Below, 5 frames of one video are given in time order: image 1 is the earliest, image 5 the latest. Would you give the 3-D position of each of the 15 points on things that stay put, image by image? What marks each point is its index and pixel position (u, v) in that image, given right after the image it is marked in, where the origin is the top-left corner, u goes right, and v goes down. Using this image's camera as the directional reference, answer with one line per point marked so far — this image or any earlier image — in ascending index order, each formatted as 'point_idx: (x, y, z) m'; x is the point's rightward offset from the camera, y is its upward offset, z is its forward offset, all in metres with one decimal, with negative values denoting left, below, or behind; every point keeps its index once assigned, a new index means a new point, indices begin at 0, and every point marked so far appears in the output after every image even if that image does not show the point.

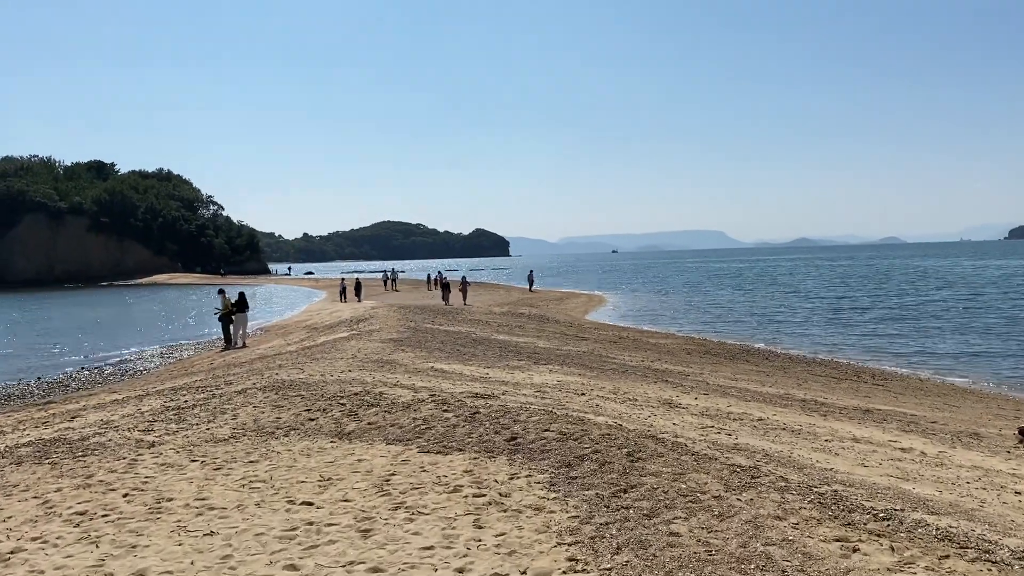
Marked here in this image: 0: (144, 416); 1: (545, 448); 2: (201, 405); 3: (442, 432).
0: (-4.4, -1.5, +9.6) m
1: (+0.3, -1.4, +6.9) m
2: (-3.9, -1.5, +10.1) m
3: (-0.7, -1.4, +7.8) m
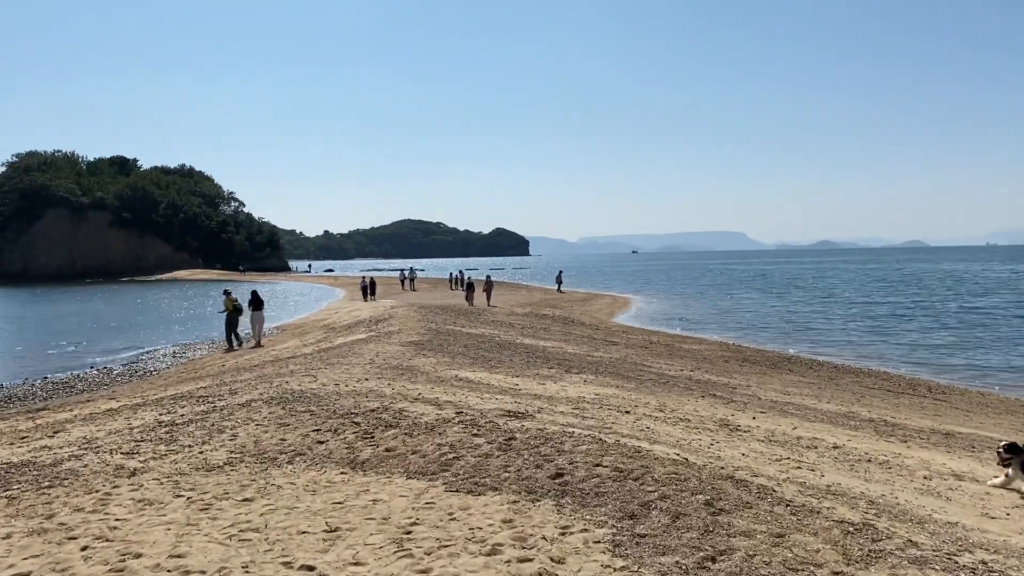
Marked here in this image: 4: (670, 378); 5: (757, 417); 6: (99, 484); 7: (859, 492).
0: (-4.0, -1.5, +8.5) m
1: (+0.6, -1.4, +5.7) m
2: (-3.5, -1.5, +8.9) m
3: (-0.3, -1.4, +6.6) m
4: (+2.9, -1.7, +15.2) m
5: (+3.2, -1.7, +10.4) m
6: (-3.2, -1.5, +6.4) m
7: (+2.6, -1.5, +6.1) m
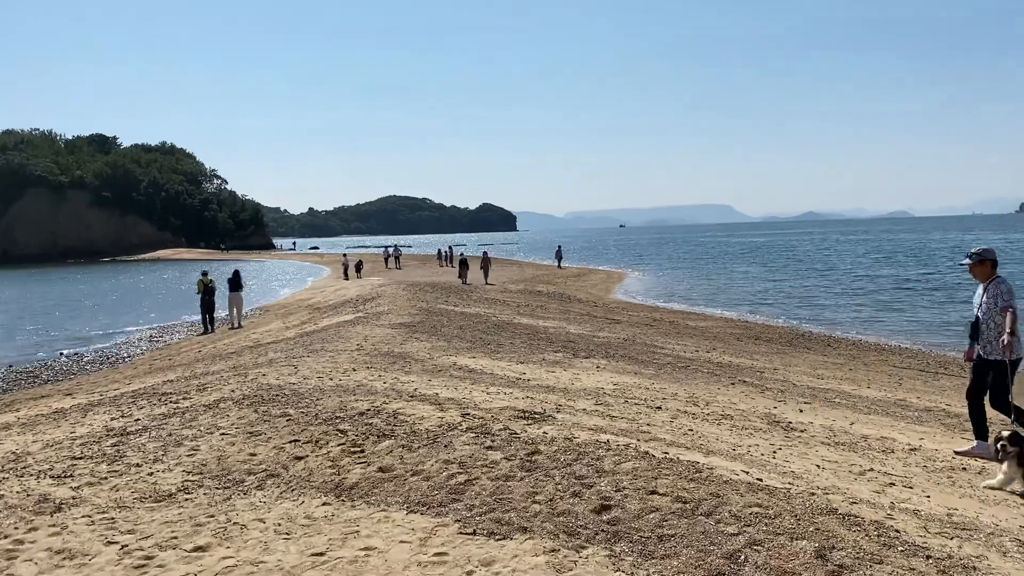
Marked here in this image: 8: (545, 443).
0: (-3.8, -1.4, +7.0) m
1: (+0.8, -1.3, +4.3) m
2: (-3.3, -1.3, +7.5) m
3: (-0.1, -1.3, +5.2) m
4: (+3.0, -1.2, +13.8) m
5: (+3.3, -1.4, +9.0) m
6: (-3.1, -1.4, +5.0) m
7: (+2.8, -1.4, +4.7) m
8: (+0.2, -1.2, +6.1) m
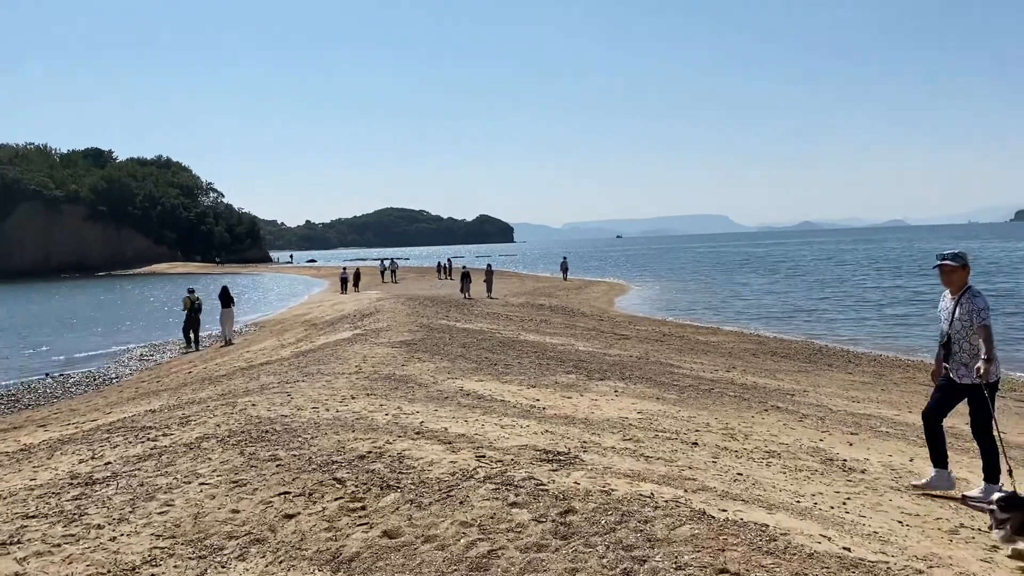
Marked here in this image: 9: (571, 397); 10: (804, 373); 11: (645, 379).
0: (-3.6, -1.6, +6.1) m
1: (+1.0, -1.4, +3.4) m
2: (-3.1, -1.5, +6.6) m
3: (+0.1, -1.4, +4.3) m
4: (+3.1, -1.5, +12.9) m
5: (+3.4, -1.6, +8.1) m
6: (-2.9, -1.6, +4.0) m
7: (+3.0, -1.5, +3.8) m
8: (+0.4, -1.3, +5.2) m
9: (+0.8, -1.4, +10.7) m
10: (+5.6, -1.6, +15.6) m
11: (+2.1, -1.5, +13.0) m
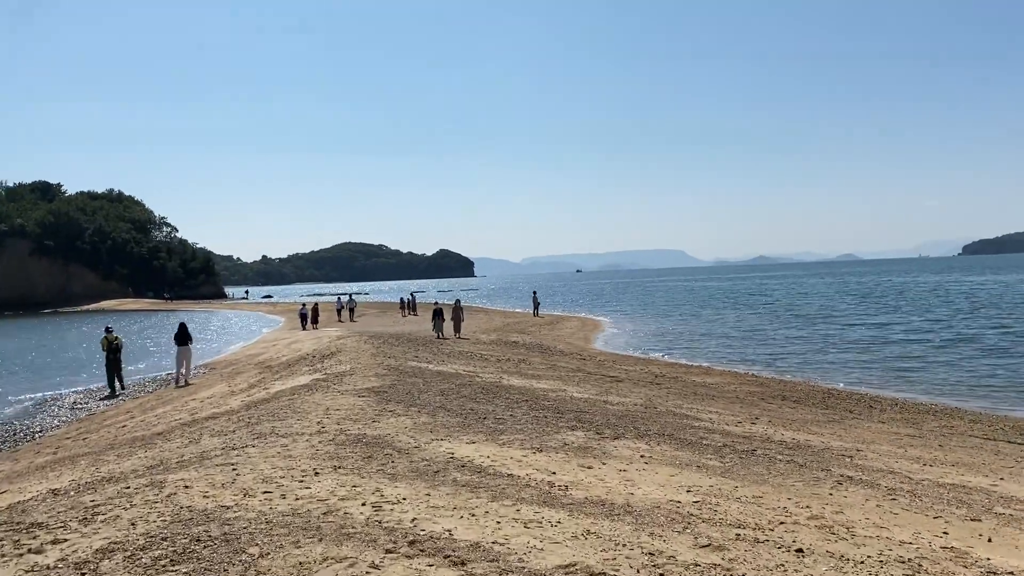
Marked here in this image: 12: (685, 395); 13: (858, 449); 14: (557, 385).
0: (-3.3, -1.9, +3.7) m
1: (+1.4, -1.6, +1.2) m
2: (-2.9, -1.8, +4.2) m
3: (+0.5, -1.6, +2.1) m
4: (+3.1, -2.0, +10.9) m
5: (+3.6, -1.9, +6.1) m
6: (-2.5, -1.8, +1.7) m
7: (+3.4, -1.6, +1.8) m
8: (+0.8, -1.5, +3.0) m
9: (+0.8, -1.9, +8.5) m
10: (+5.4, -2.2, +13.7) m
11: (+2.1, -2.0, +10.9) m
12: (+3.7, -2.2, +17.2) m
13: (+4.6, -2.1, +10.9) m
14: (+1.0, -2.1, +17.8) m
